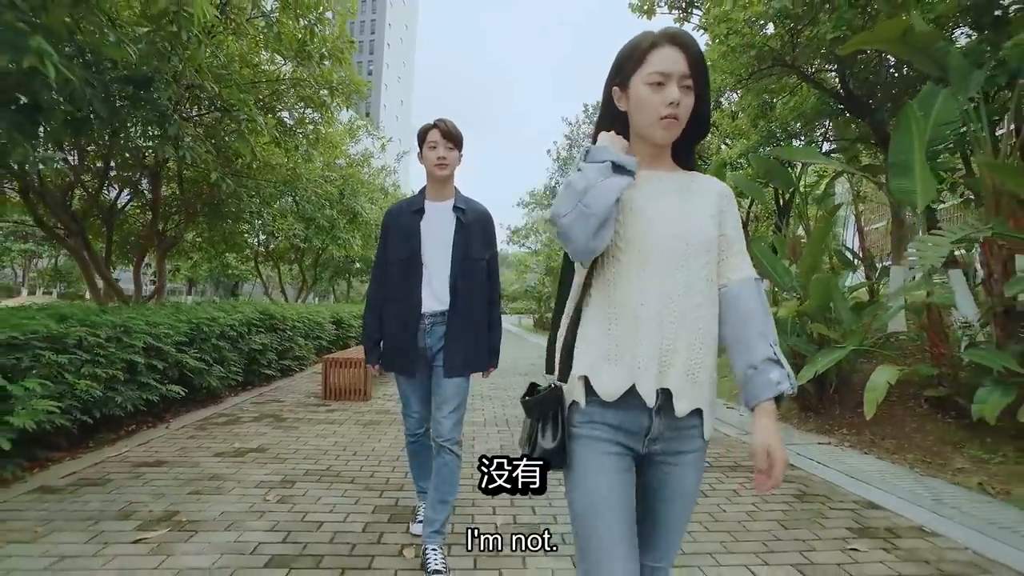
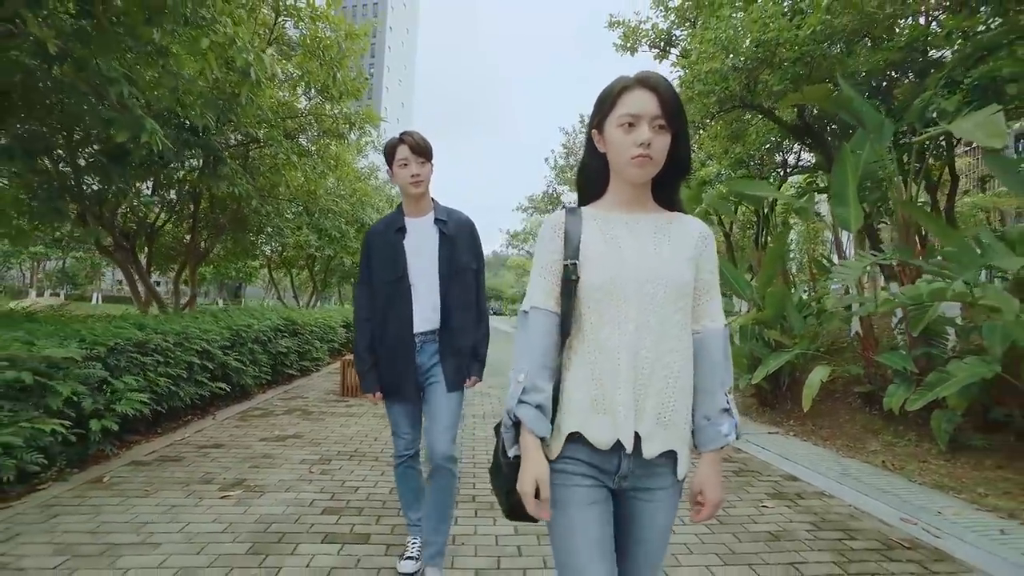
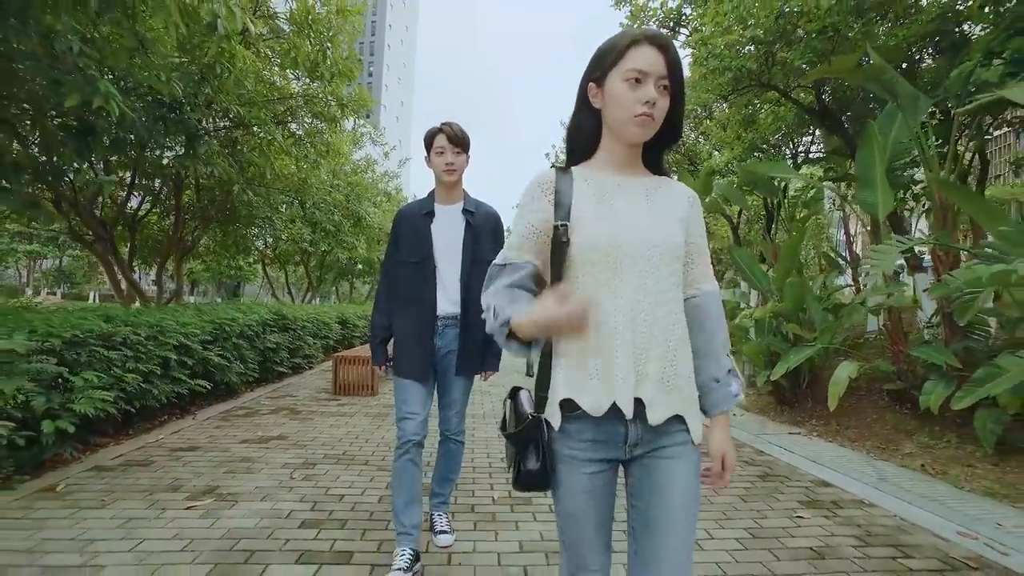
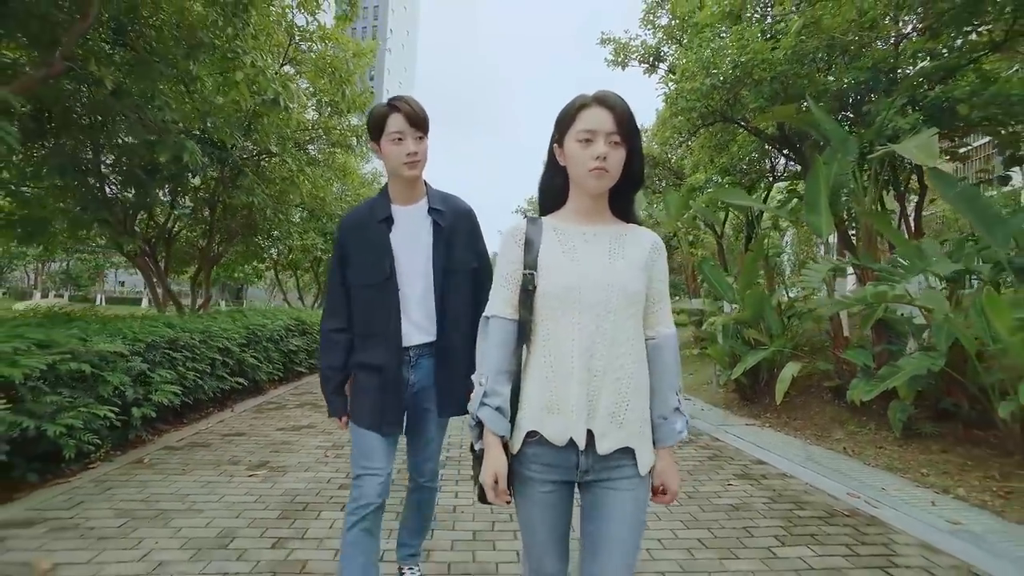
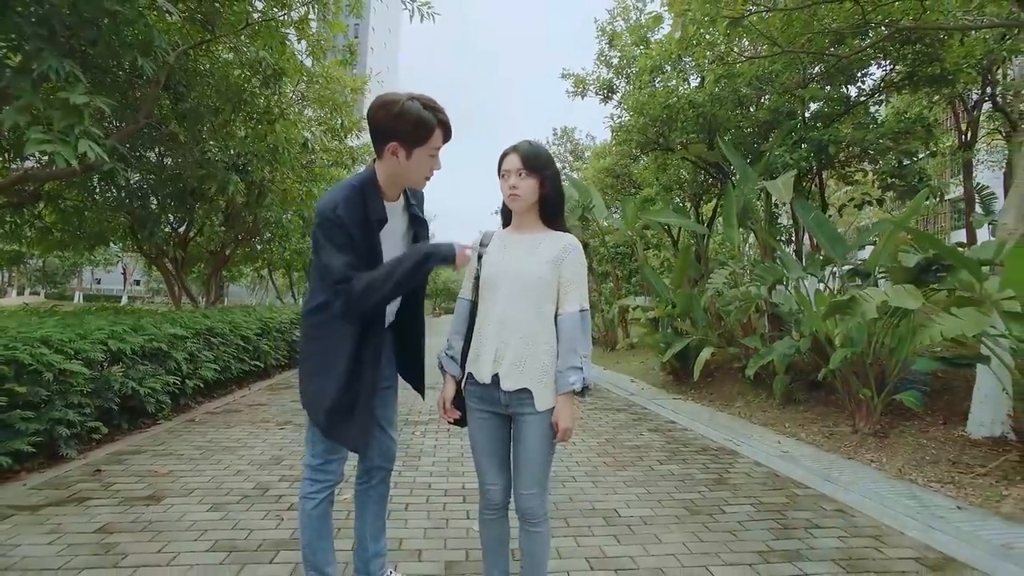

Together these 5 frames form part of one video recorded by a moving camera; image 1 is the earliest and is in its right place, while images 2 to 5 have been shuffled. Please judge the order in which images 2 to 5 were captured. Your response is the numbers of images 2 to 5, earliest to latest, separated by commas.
3, 2, 4, 5
